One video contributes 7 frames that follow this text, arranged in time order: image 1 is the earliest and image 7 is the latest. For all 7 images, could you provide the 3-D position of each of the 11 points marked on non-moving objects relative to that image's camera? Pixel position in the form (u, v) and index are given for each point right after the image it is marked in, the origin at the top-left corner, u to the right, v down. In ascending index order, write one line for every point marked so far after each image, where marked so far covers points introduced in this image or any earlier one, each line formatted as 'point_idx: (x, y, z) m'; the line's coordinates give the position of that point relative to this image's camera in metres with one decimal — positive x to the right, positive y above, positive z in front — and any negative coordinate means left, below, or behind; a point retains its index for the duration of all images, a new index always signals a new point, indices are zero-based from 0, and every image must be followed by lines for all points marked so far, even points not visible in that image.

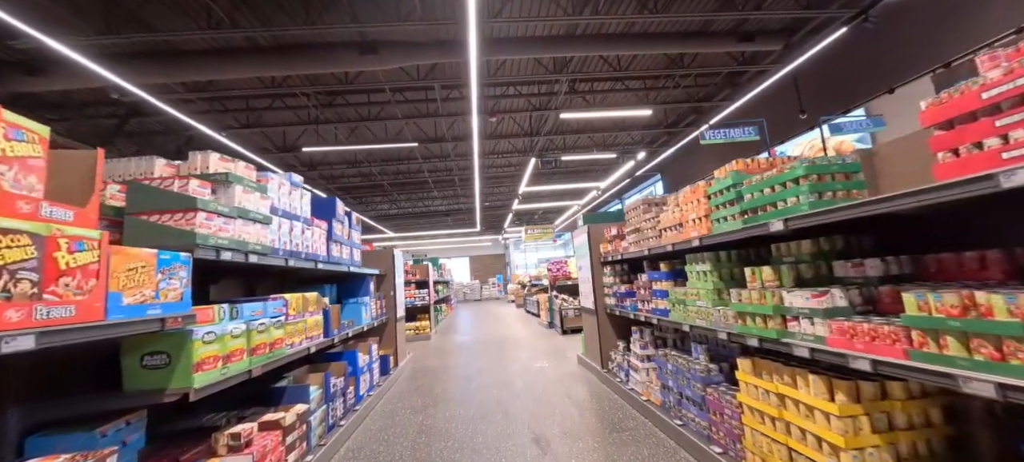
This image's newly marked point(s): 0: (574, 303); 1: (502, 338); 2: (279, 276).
0: (+1.2, -1.4, +6.6) m
1: (-0.2, -2.0, +6.6) m
2: (-2.2, -0.4, +3.2) m
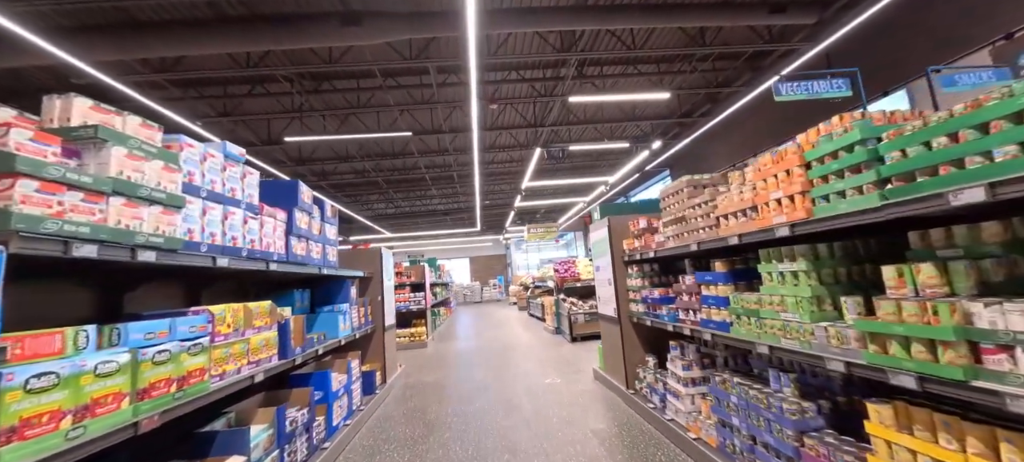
0: (+1.2, -1.3, +6.0) m
1: (-0.1, -2.0, +6.0) m
2: (-2.1, -0.4, +2.6) m
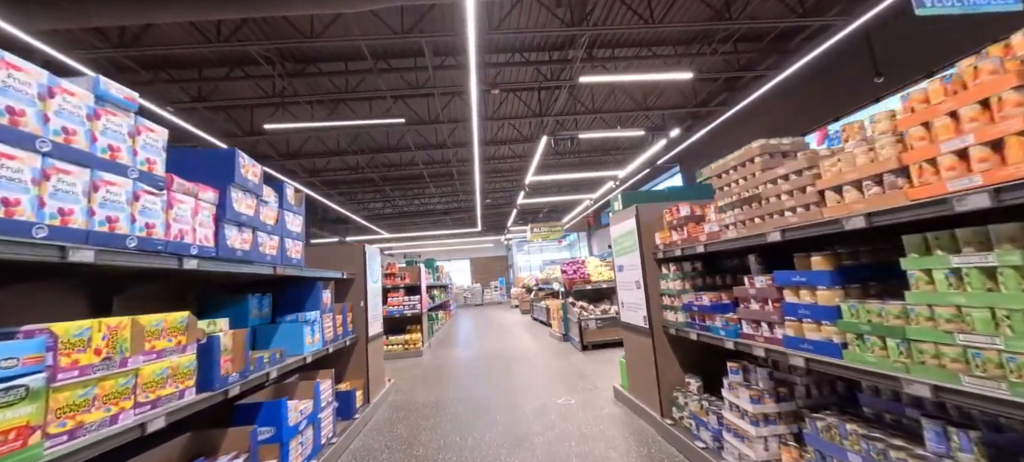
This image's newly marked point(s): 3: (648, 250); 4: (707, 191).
0: (+1.3, -1.3, +5.4) m
1: (-0.1, -1.9, +5.4) m
2: (-2.1, -0.3, +2.0) m
3: (+1.0, -0.1, +2.5) m
4: (+1.6, +0.3, +2.9) m
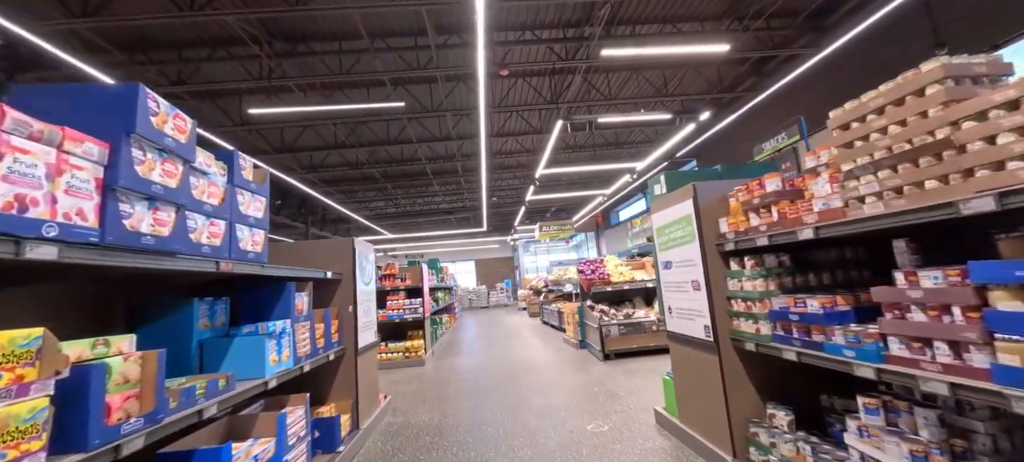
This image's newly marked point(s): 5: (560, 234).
0: (+1.5, -1.2, +4.8) m
1: (+0.1, -1.9, +4.8) m
2: (-2.0, -0.2, +1.5) m
3: (+1.1, -0.1, +2.0) m
4: (+1.7, +0.4, +2.3) m
5: (+1.5, -0.1, +10.9) m
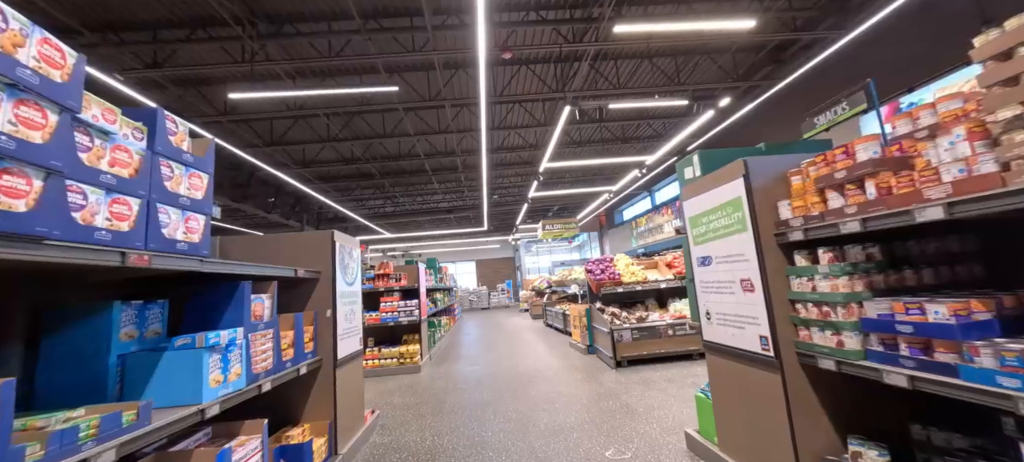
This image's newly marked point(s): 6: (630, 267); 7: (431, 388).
0: (+1.5, -1.1, +4.4) m
1: (+0.2, -1.8, +4.4) m
2: (-1.9, -0.2, +1.1) m
3: (+1.2, 0.0, +1.6) m
4: (+1.8, +0.5, +1.9) m
5: (+1.6, -0.1, +10.5) m
6: (+1.7, -0.5, +4.9) m
7: (-1.0, -1.9, +4.1) m
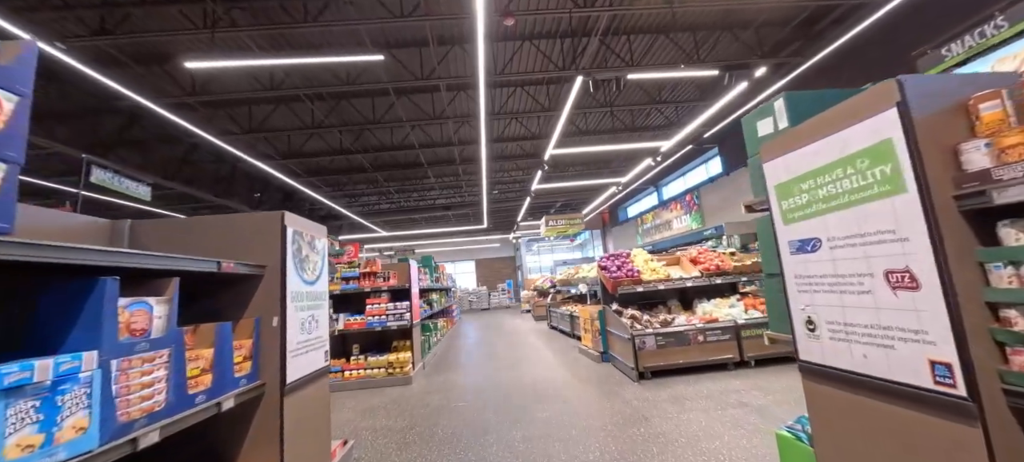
0: (+1.6, -1.0, +3.8) m
1: (+0.2, -1.7, +3.8) m
2: (-1.9, -0.1, +0.5) m
3: (+1.2, +0.1, +1.0) m
4: (+1.8, +0.6, +1.4) m
5: (+1.6, 0.0, +10.0) m
6: (+1.7, -0.4, +4.3) m
7: (-0.9, -1.8, +3.5) m
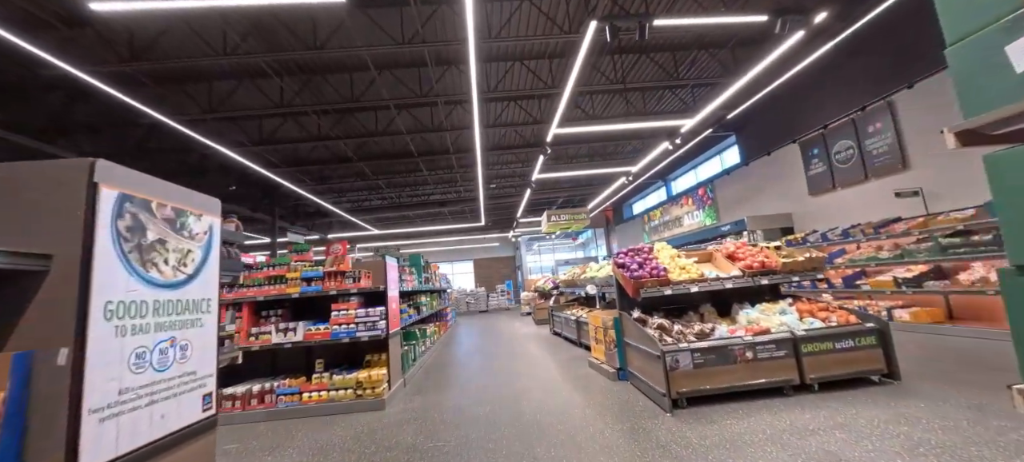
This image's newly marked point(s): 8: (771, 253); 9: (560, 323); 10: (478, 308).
0: (+1.5, -0.9, +3.0) m
1: (+0.2, -1.6, +3.0) m
2: (-1.9, +0.1, -0.3) m
3: (+1.2, +0.2, +0.2) m
4: (+1.8, +0.7, +0.6) m
5: (+1.6, +0.1, +9.2) m
6: (+1.7, -0.3, +3.5) m
7: (-1.0, -1.7, +2.7) m
8: (+2.7, -0.2, +3.5) m
9: (+1.0, -1.9, +6.9) m
10: (-1.8, -4.0, +17.7) m
